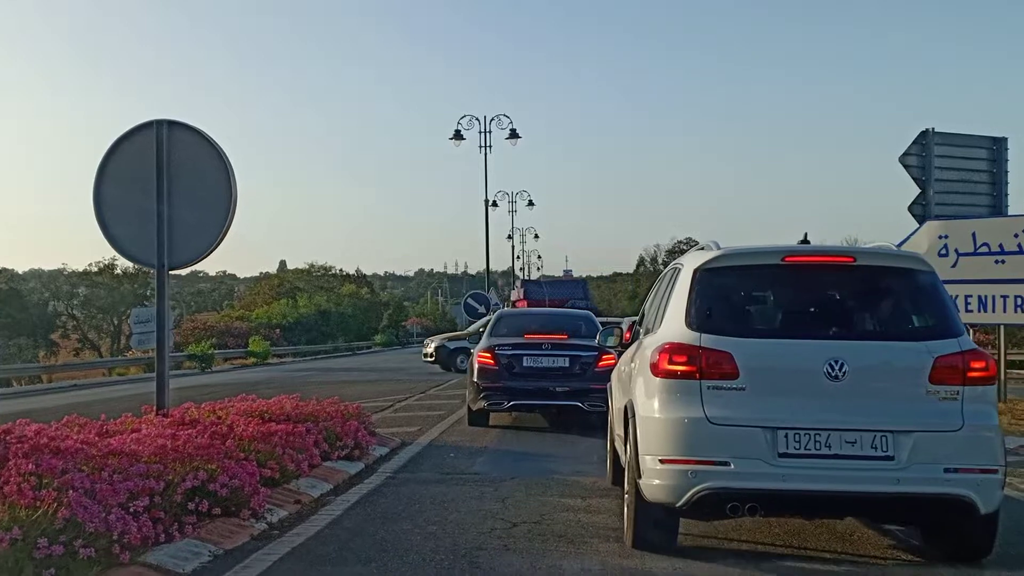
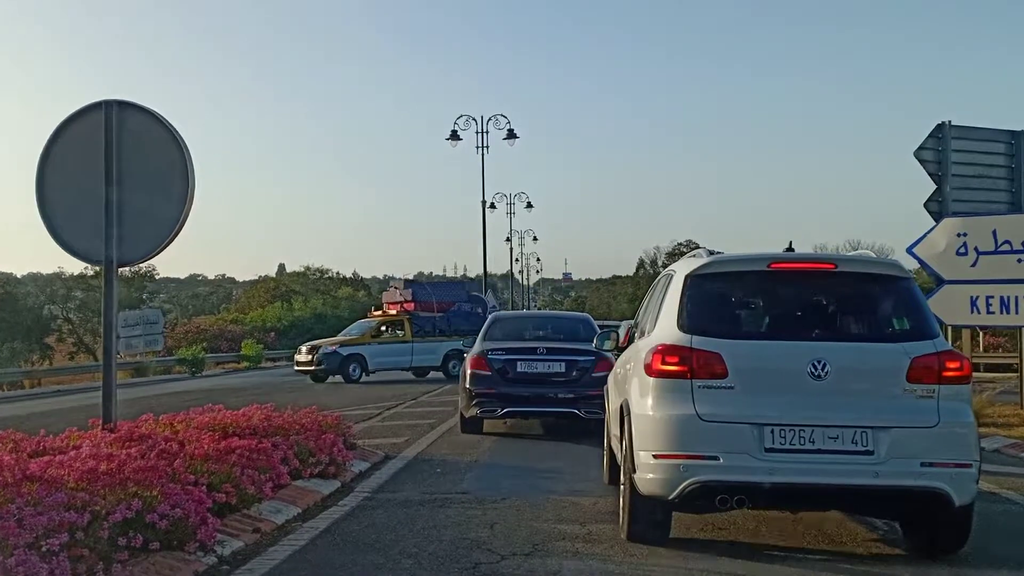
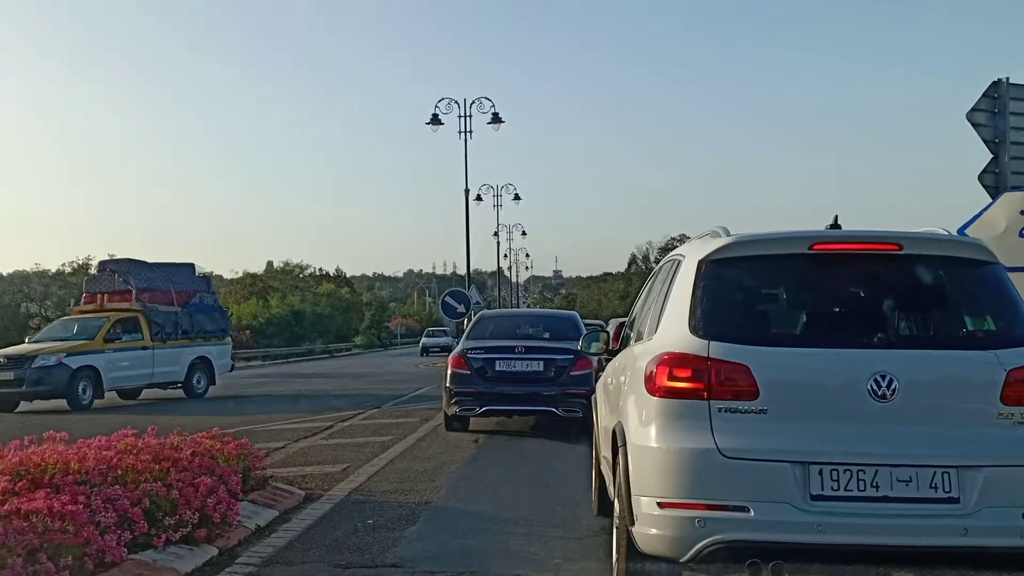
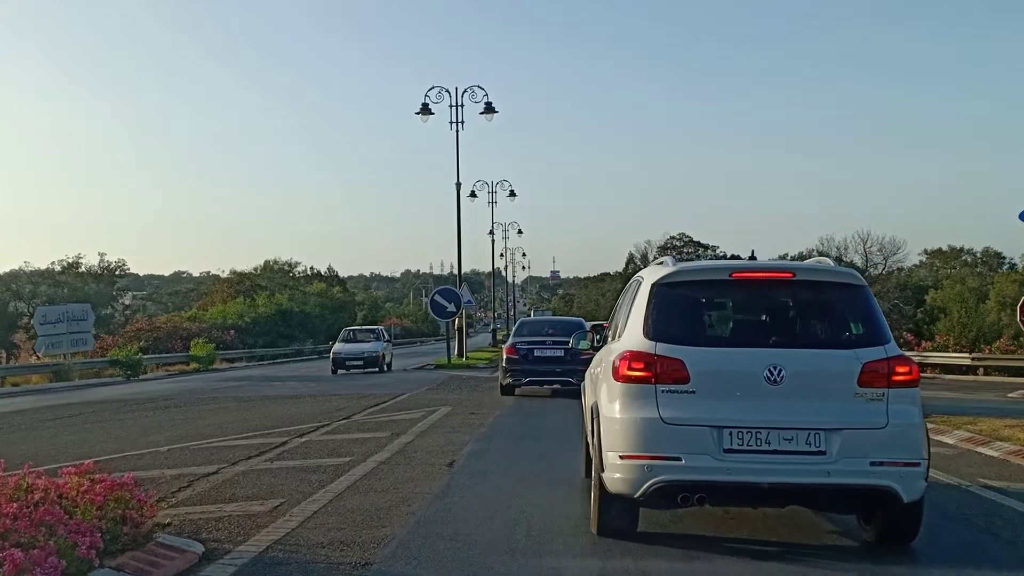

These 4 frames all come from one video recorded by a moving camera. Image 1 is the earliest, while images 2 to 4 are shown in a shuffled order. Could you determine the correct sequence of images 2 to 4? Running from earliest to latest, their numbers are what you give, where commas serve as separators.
2, 3, 4
